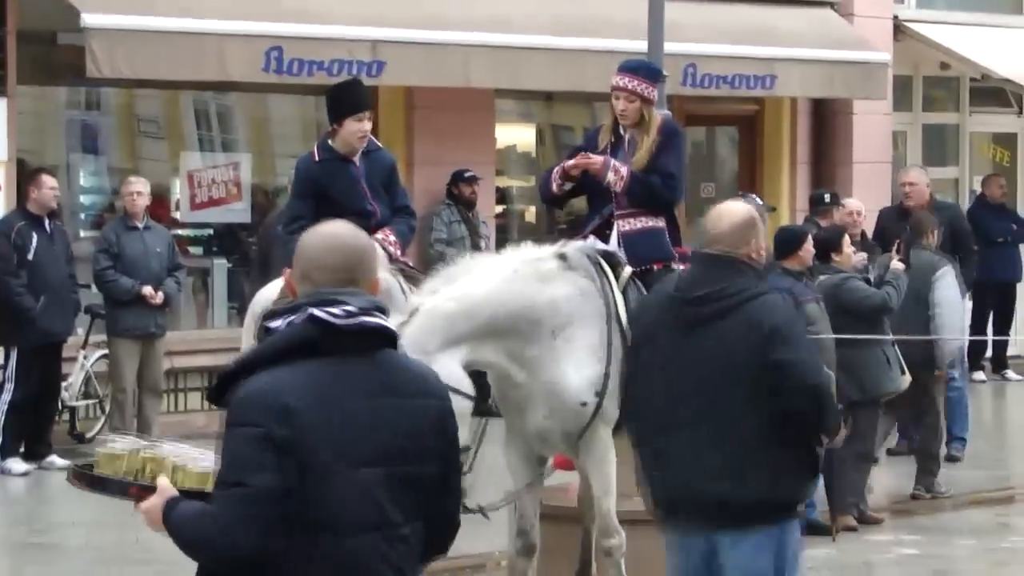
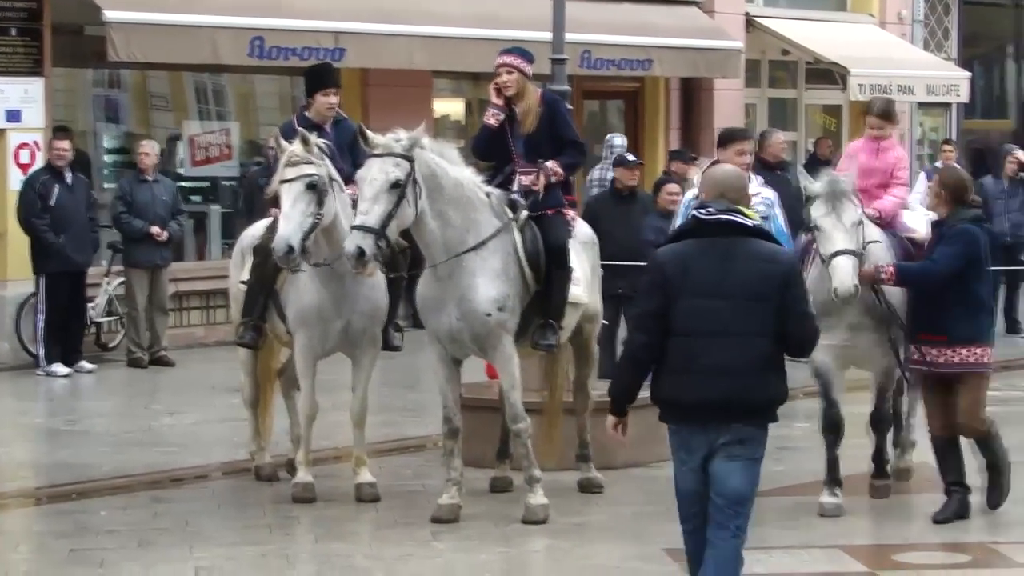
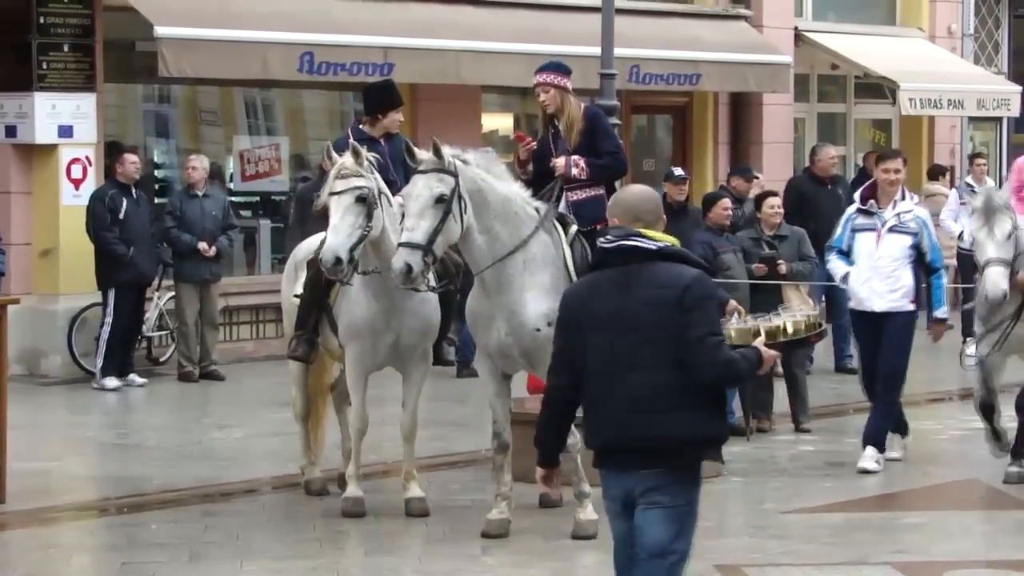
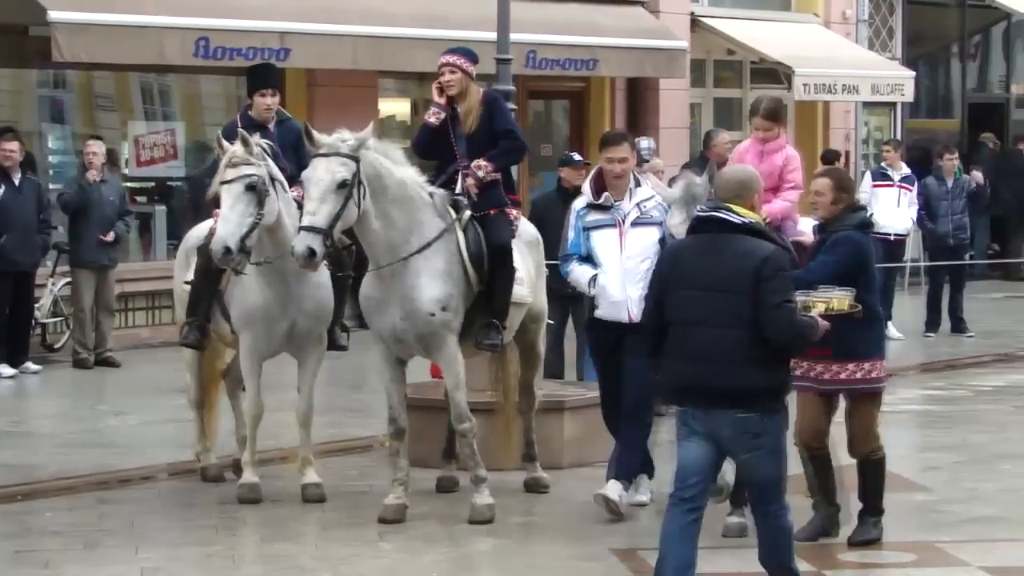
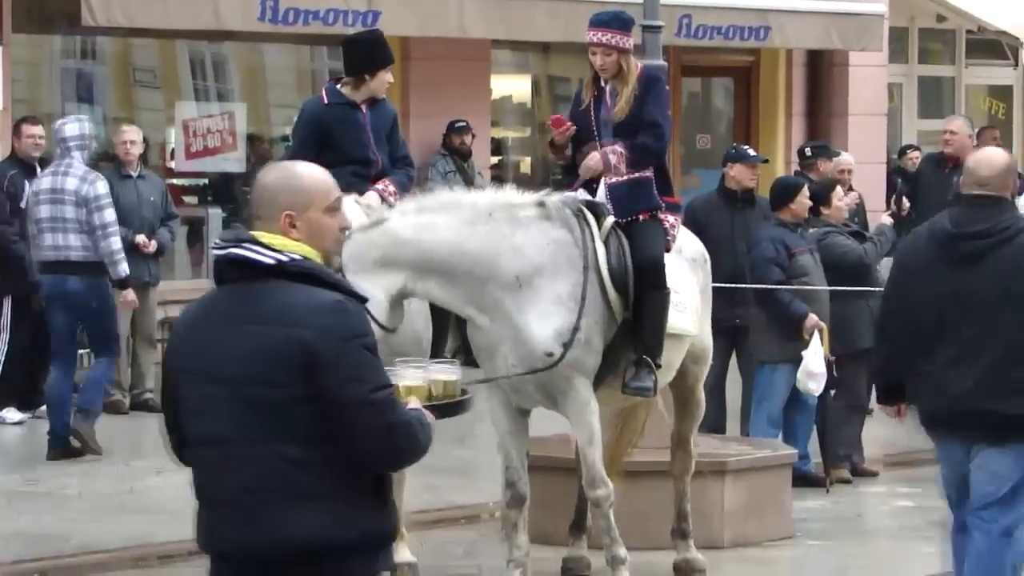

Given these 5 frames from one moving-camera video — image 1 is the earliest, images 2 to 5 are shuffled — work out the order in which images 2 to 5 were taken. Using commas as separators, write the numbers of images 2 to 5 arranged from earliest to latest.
5, 3, 2, 4
